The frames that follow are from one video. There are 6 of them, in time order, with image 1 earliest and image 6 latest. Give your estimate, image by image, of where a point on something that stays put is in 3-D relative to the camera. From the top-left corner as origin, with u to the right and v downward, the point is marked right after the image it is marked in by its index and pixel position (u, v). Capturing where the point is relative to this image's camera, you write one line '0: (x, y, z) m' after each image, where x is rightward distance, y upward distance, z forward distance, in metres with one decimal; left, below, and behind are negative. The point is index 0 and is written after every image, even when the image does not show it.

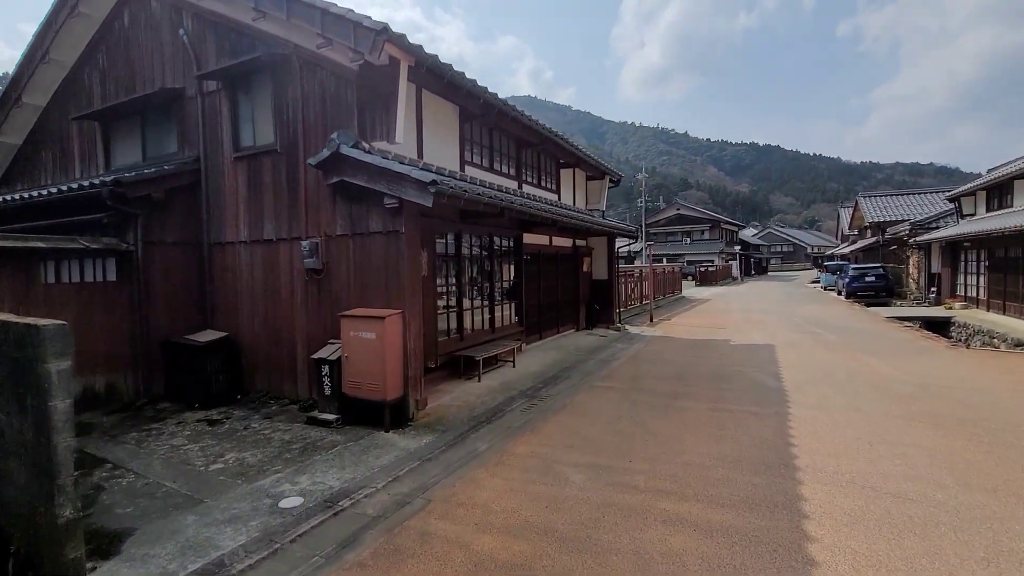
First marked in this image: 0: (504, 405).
0: (-0.1, -1.5, +6.1) m
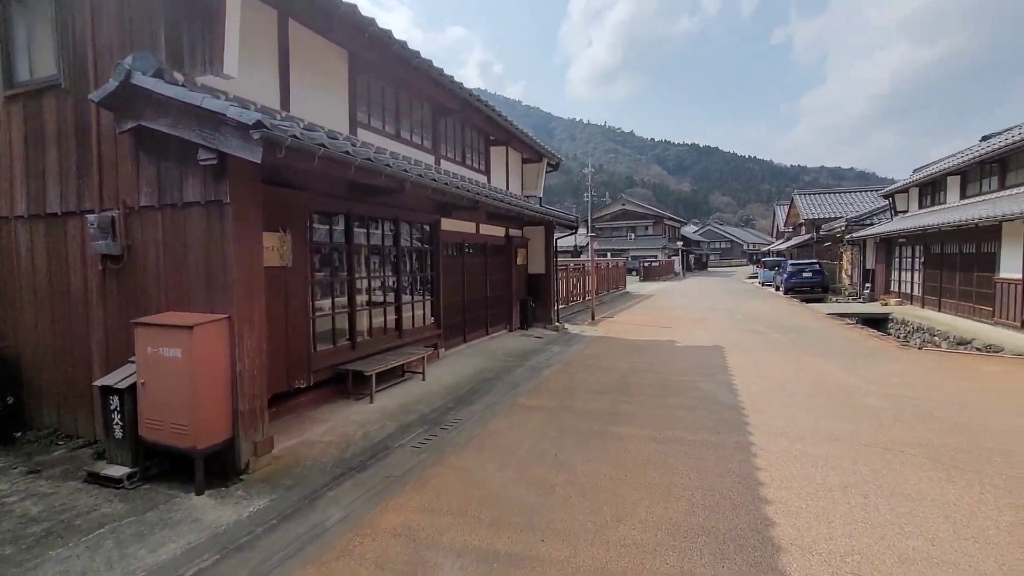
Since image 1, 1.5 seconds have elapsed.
0: (-1.1, -1.4, +4.6) m
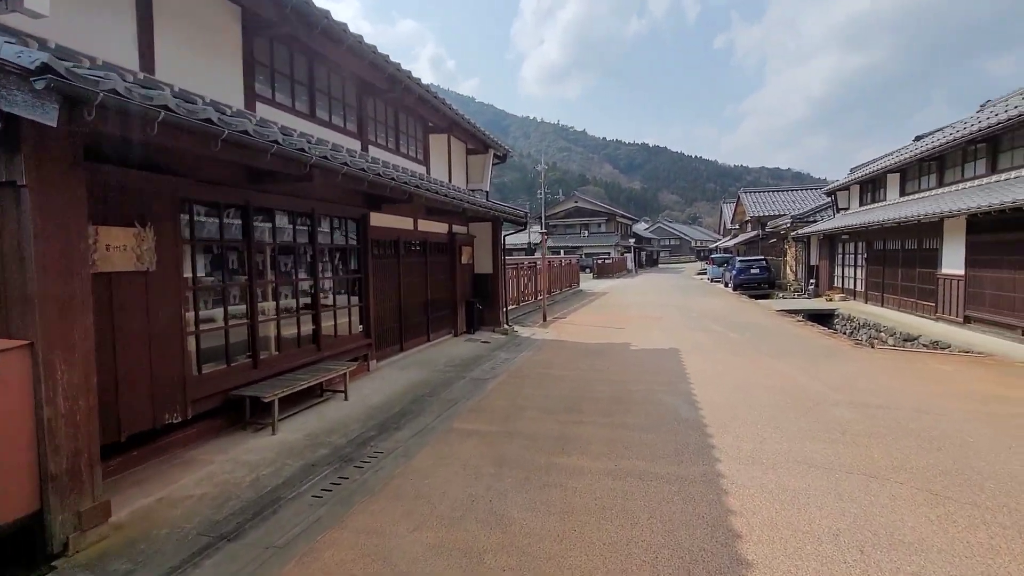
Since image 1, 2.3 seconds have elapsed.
0: (-1.7, -1.5, +3.7) m
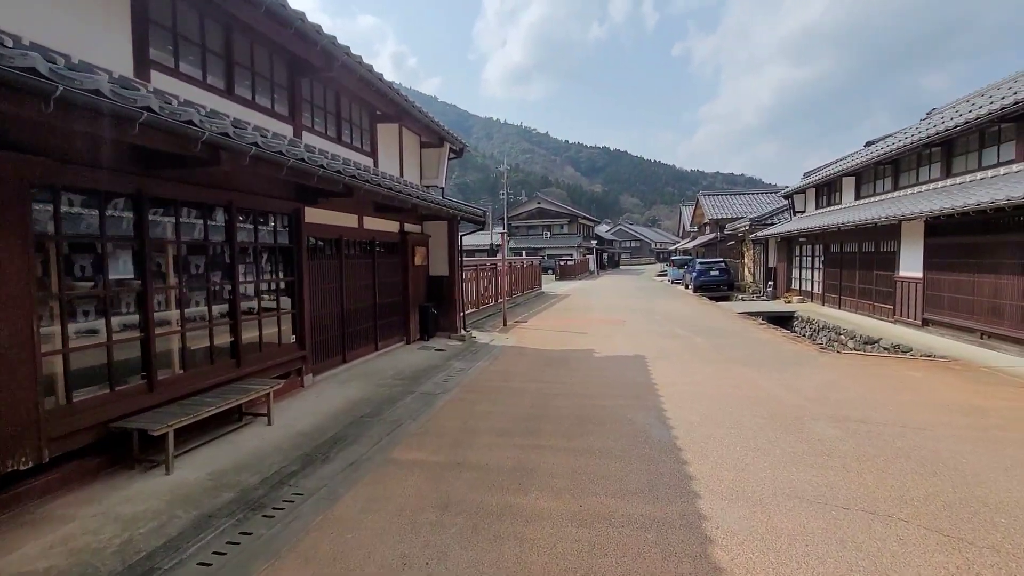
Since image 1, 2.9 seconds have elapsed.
0: (-2.0, -1.6, +2.9) m
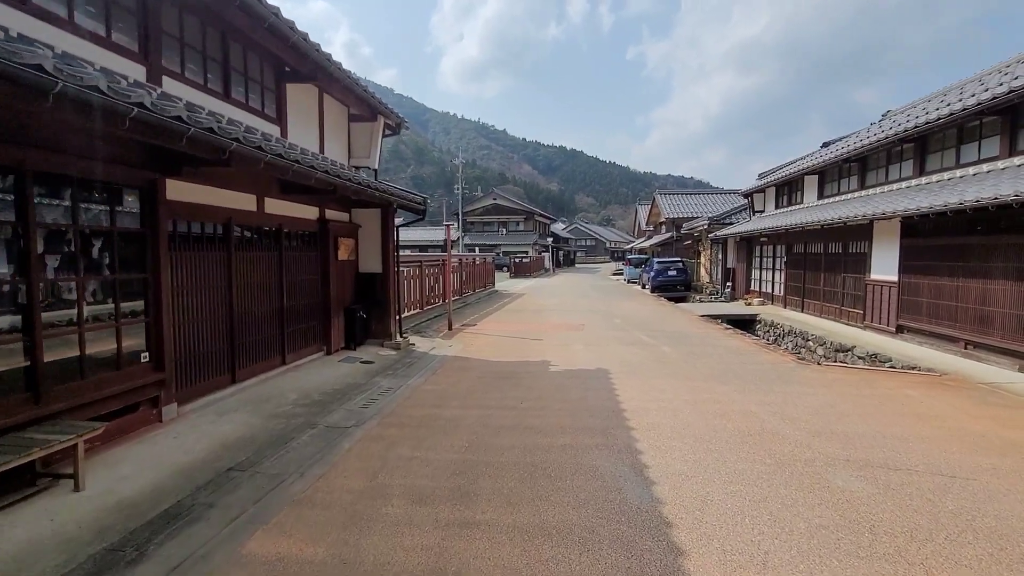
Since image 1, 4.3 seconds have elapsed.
0: (-2.4, -1.6, +1.4) m
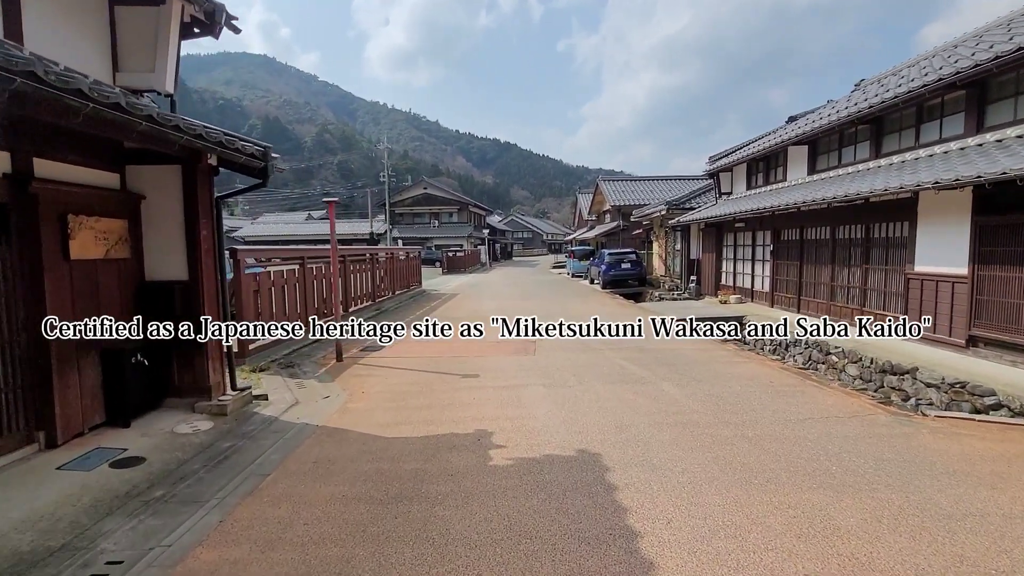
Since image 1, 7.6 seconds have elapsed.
0: (-2.3, -1.9, -2.3) m
